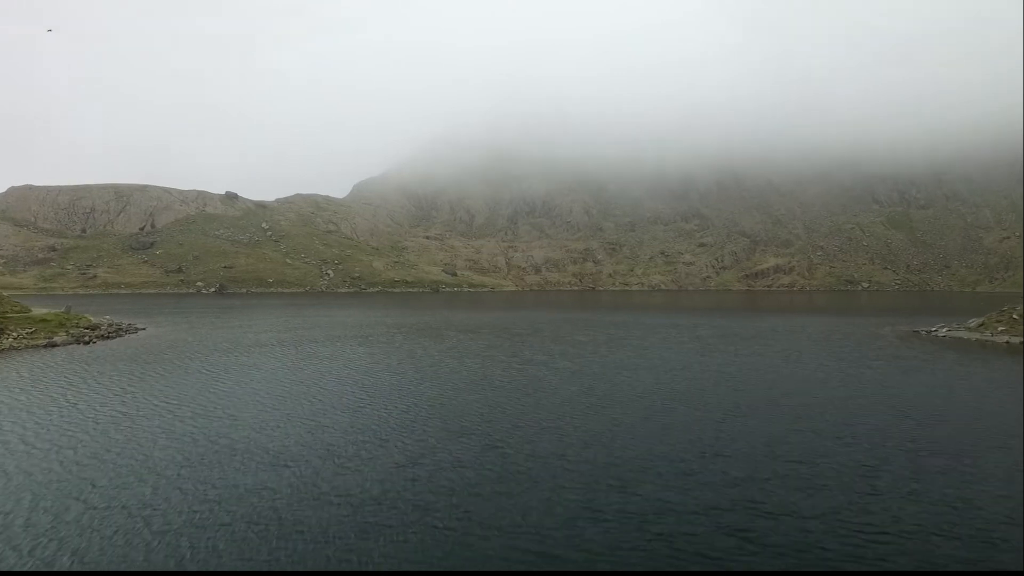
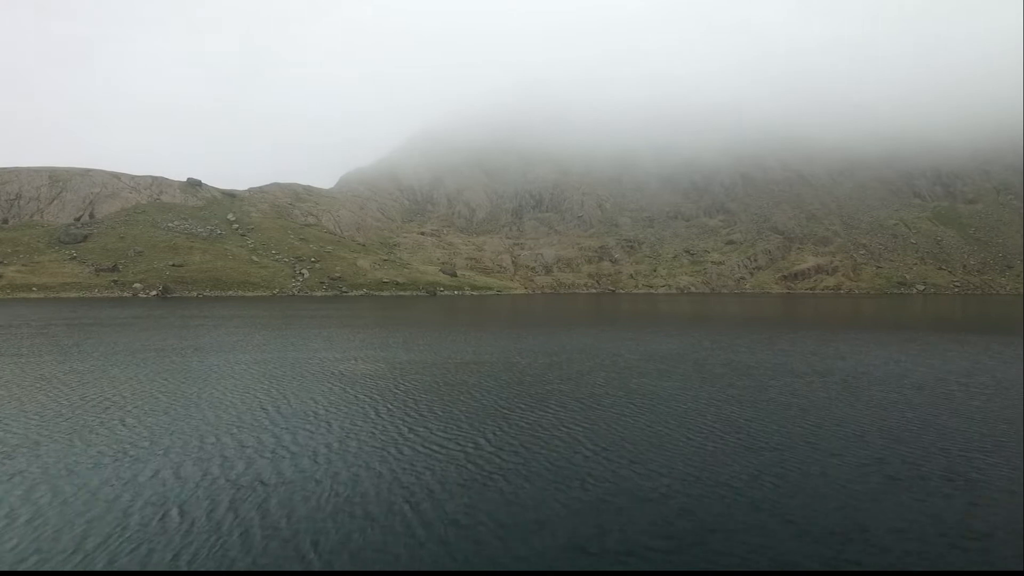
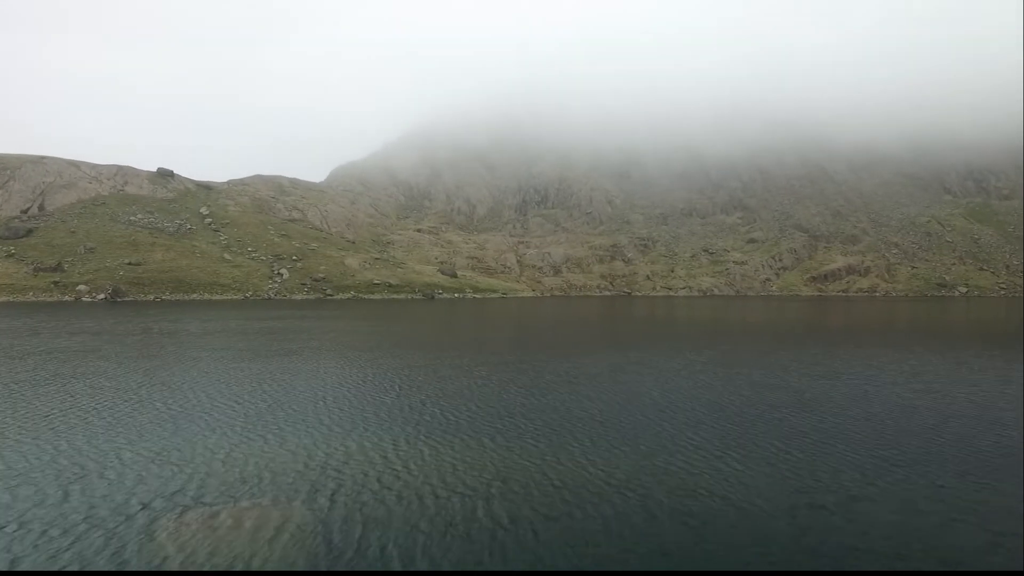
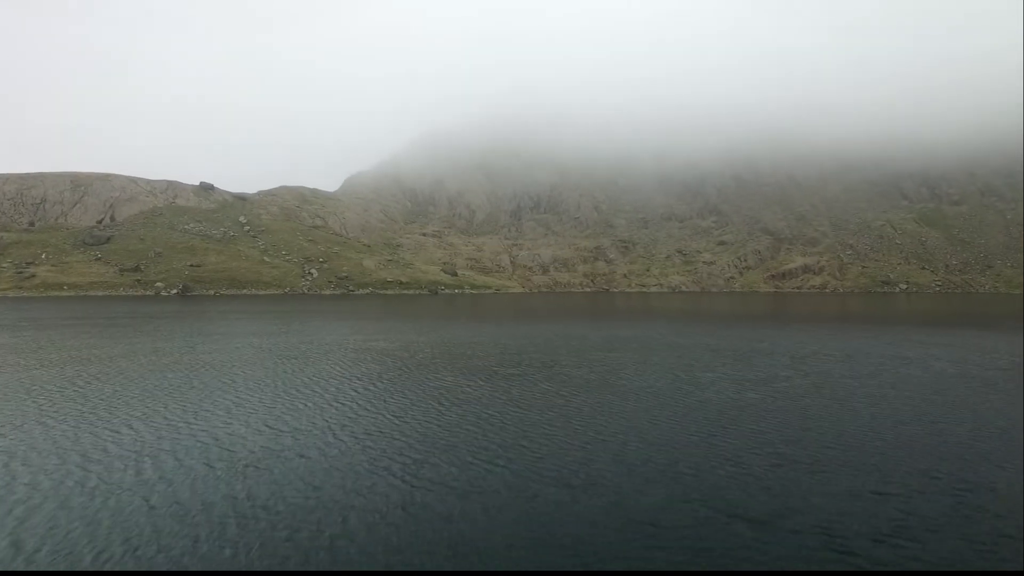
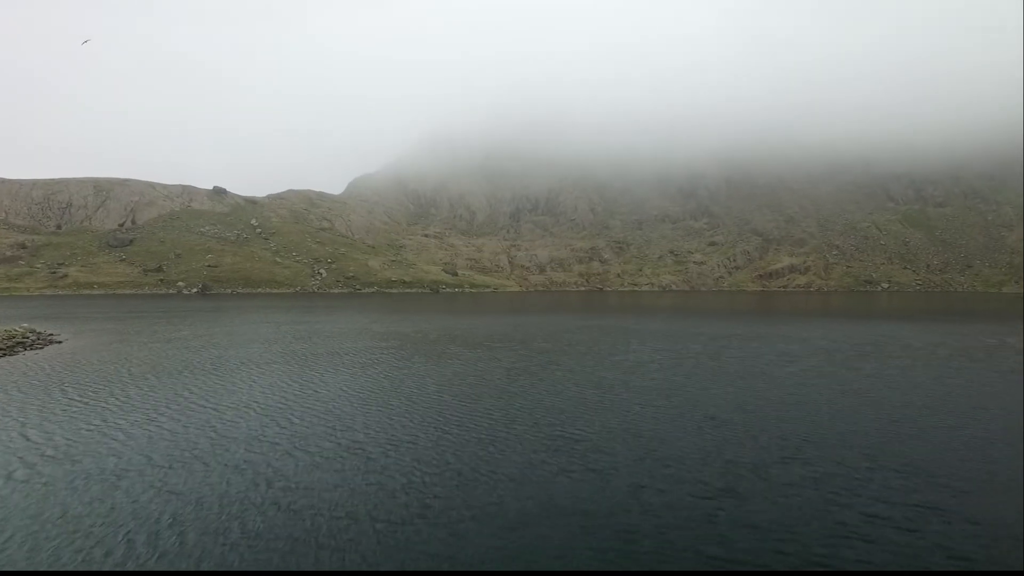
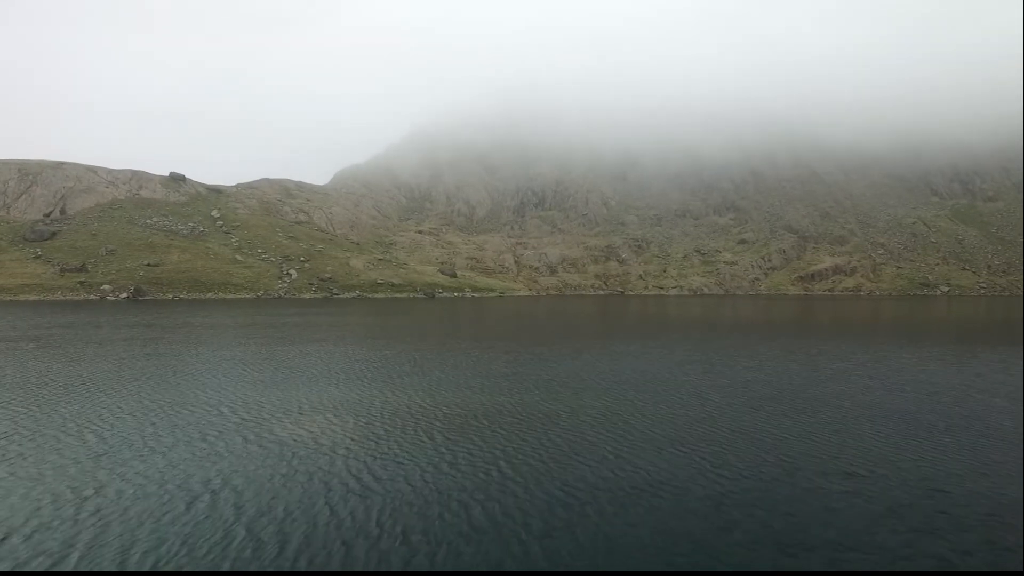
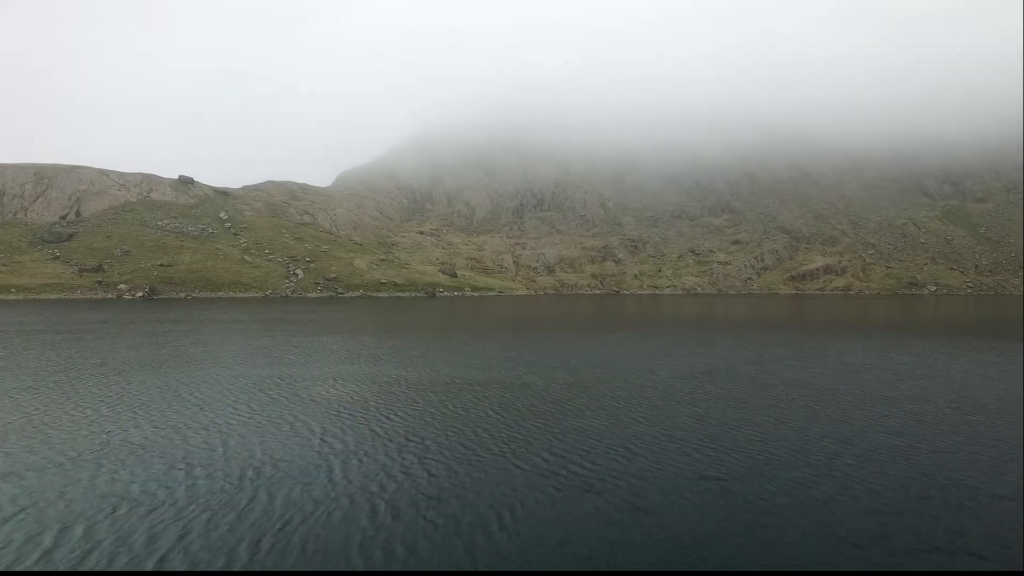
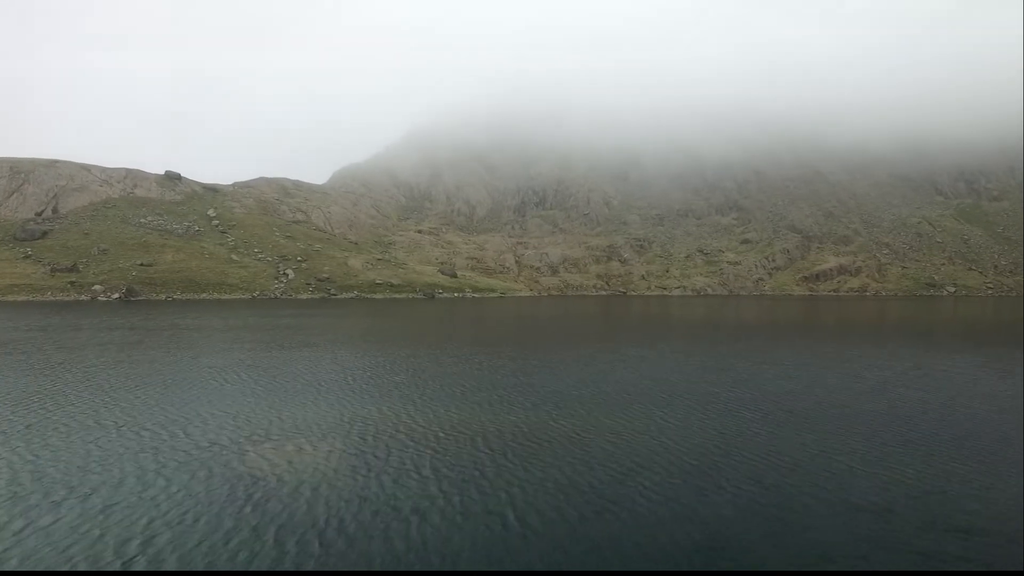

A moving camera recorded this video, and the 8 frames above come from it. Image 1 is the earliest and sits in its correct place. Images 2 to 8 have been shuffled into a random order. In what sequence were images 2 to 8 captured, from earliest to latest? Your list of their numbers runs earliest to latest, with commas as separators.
5, 4, 2, 7, 6, 8, 3
